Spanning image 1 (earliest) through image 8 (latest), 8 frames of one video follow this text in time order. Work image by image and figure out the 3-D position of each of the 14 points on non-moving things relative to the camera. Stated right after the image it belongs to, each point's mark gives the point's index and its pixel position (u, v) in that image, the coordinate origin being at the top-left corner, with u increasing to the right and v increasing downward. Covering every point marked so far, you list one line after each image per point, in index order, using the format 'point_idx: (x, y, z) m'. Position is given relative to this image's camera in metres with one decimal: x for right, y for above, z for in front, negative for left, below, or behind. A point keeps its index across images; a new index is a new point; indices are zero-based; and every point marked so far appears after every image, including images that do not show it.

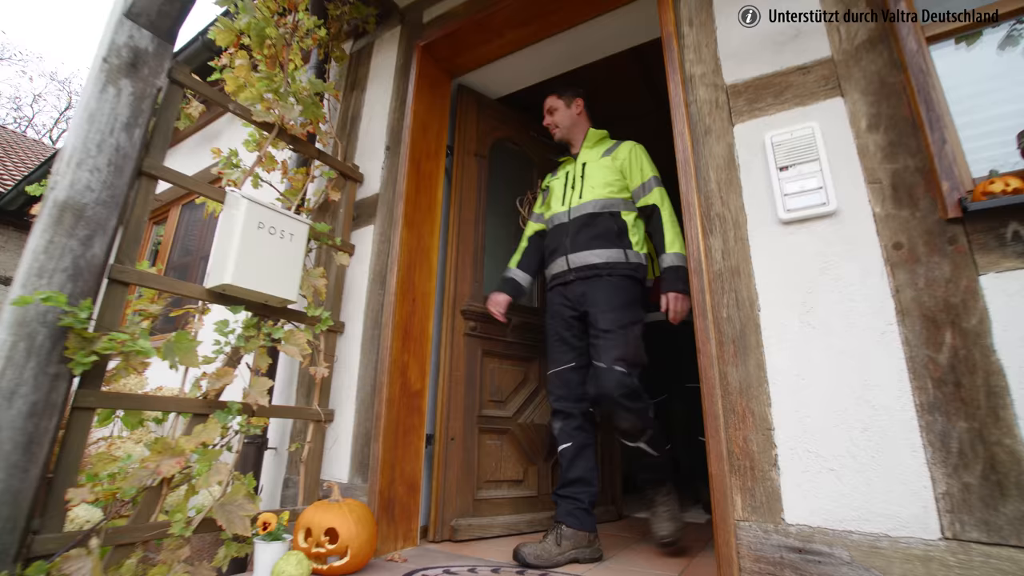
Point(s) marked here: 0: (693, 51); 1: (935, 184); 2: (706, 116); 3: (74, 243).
0: (+0.6, +0.7, +1.5) m
1: (+0.9, +0.2, +1.1) m
2: (+0.6, +0.5, +1.4) m
3: (-1.1, +0.1, +1.2) m
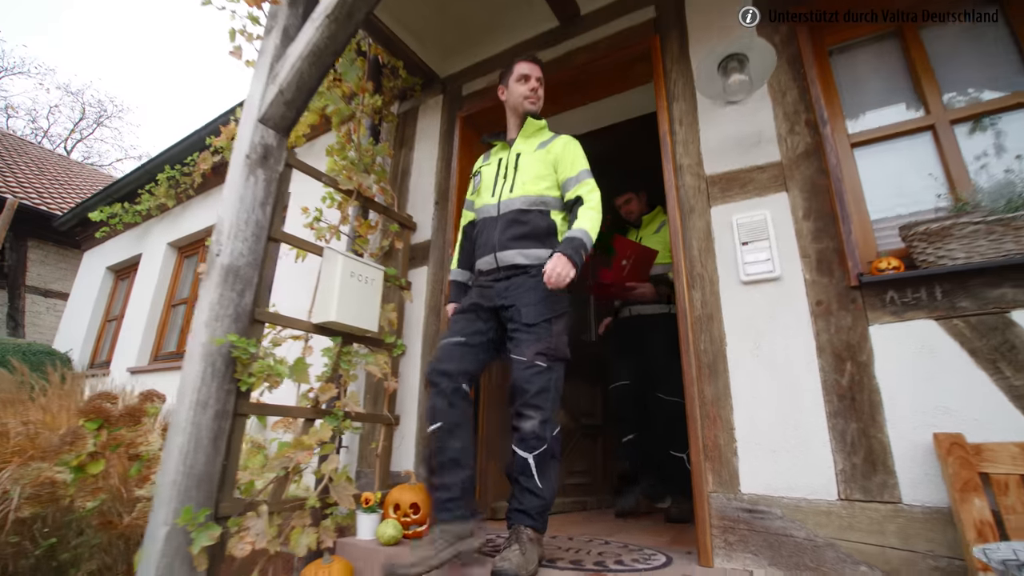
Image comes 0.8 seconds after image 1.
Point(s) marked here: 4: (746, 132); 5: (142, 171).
0: (+0.7, +0.6, +2.0) m
1: (+1.0, +0.1, +1.5) m
2: (+0.7, +0.3, +1.9) m
3: (-1.0, 0.0, +1.7) m
4: (+0.9, +0.6, +1.8) m
5: (-3.4, +1.1, +4.6) m
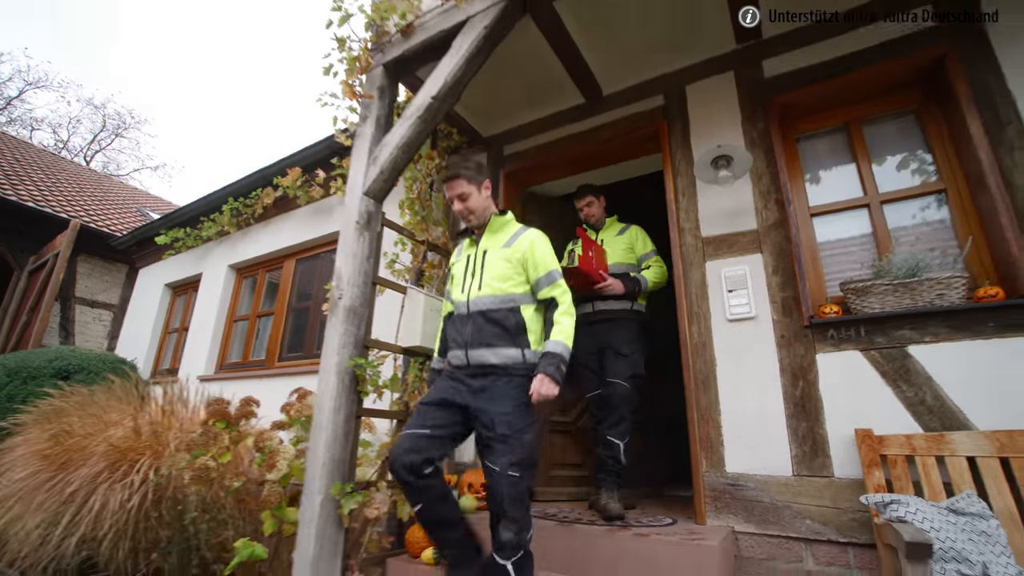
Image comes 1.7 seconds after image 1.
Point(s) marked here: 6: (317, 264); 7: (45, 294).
0: (+0.9, +0.4, +2.6) m
1: (+1.3, -0.1, +2.1) m
2: (+0.9, +0.2, +2.5) m
3: (-0.7, -0.2, +2.3) m
4: (+1.1, +0.4, +2.5) m
5: (-3.2, +0.9, +5.2) m
6: (-1.8, +0.2, +4.3) m
7: (-6.3, -0.1, +6.5) m
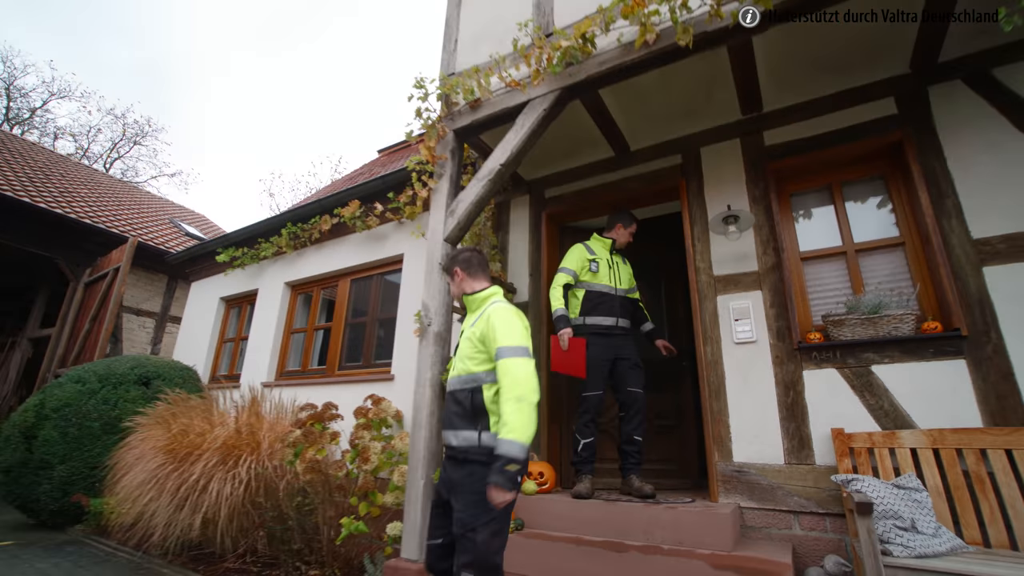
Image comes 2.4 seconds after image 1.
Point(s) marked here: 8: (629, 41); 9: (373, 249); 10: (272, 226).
0: (+1.2, +0.2, +3.2) m
1: (+1.6, -0.3, +2.8) m
2: (+1.2, 0.0, +3.1) m
3: (-0.4, -0.4, +2.9) m
4: (+1.4, +0.2, +3.1) m
5: (-2.9, +0.7, +5.8) m
6: (-1.4, 0.0, +4.9) m
7: (-6.0, -0.3, +7.2) m
8: (+0.7, +1.4, +2.7) m
9: (-1.4, +0.4, +4.9) m
10: (-2.8, +0.7, +5.7) m
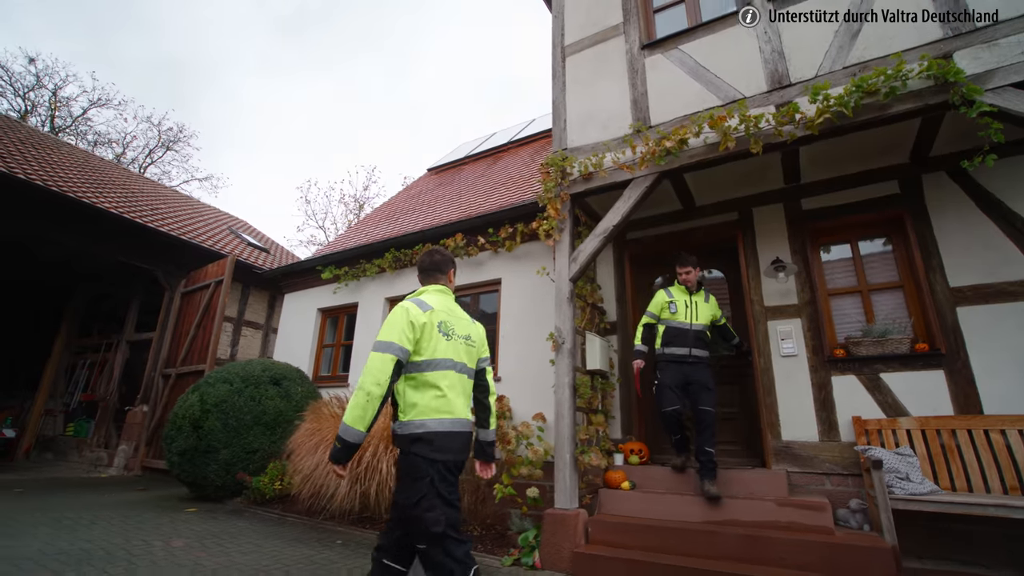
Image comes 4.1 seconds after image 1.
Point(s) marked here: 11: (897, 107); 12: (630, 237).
0: (+2.1, 0.0, +4.3) m
1: (+2.5, -0.5, +3.9) m
2: (+2.1, -0.2, +4.2) m
3: (+0.5, -0.6, +4.0) m
4: (+2.4, 0.0, +4.2) m
5: (-2.0, +0.5, +6.9) m
6: (-0.5, -0.2, +6.0) m
7: (-5.1, -0.4, +8.2) m
8: (+1.6, +1.1, +3.8) m
9: (-0.5, +0.2, +6.0) m
10: (-1.9, +0.5, +6.8) m
11: (+2.6, +1.2, +3.3) m
12: (+1.2, +0.5, +5.1) m
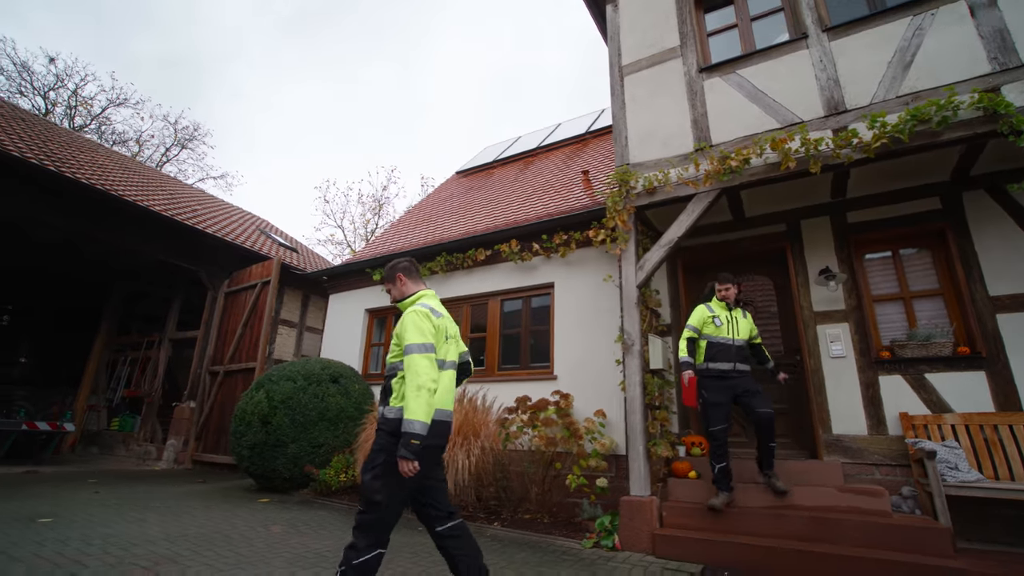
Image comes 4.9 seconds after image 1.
0: (+2.8, -0.1, +4.7) m
1: (+3.2, -0.6, +4.3) m
2: (+2.8, -0.3, +4.6) m
3: (+1.1, -0.7, +4.4) m
4: (+3.0, -0.1, +4.6) m
5: (-1.4, +0.5, +7.2) m
6: (+0.1, -0.2, +6.4) m
7: (-4.5, -0.5, +8.5) m
8: (+2.2, +1.1, +4.2) m
9: (+0.2, +0.1, +6.3) m
10: (-1.3, +0.5, +7.1) m
11: (+3.3, +1.1, +3.6) m
12: (+1.8, +0.5, +5.4) m
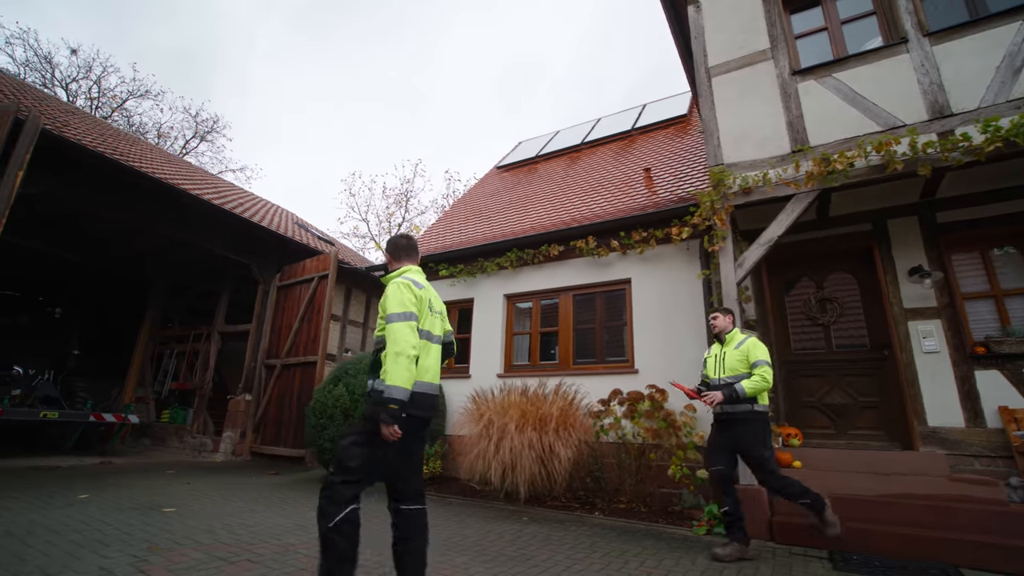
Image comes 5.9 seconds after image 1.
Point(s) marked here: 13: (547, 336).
0: (+3.8, -0.1, +4.8) m
1: (+4.2, -0.5, +4.4) m
2: (+3.8, -0.3, +4.8) m
3: (+2.1, -0.6, +4.6) m
4: (+4.0, 0.0, +4.7) m
5: (-0.4, +0.6, +7.3) m
6: (+1.1, -0.1, +6.5) m
7: (-3.5, -0.4, +8.6) m
8: (+3.2, +1.1, +4.3) m
9: (+1.1, +0.2, +6.5) m
10: (-0.3, +0.6, +7.2) m
11: (+4.3, +1.2, +3.8) m
12: (+2.8, +0.5, +5.5) m
13: (+0.5, -0.7, +6.8) m
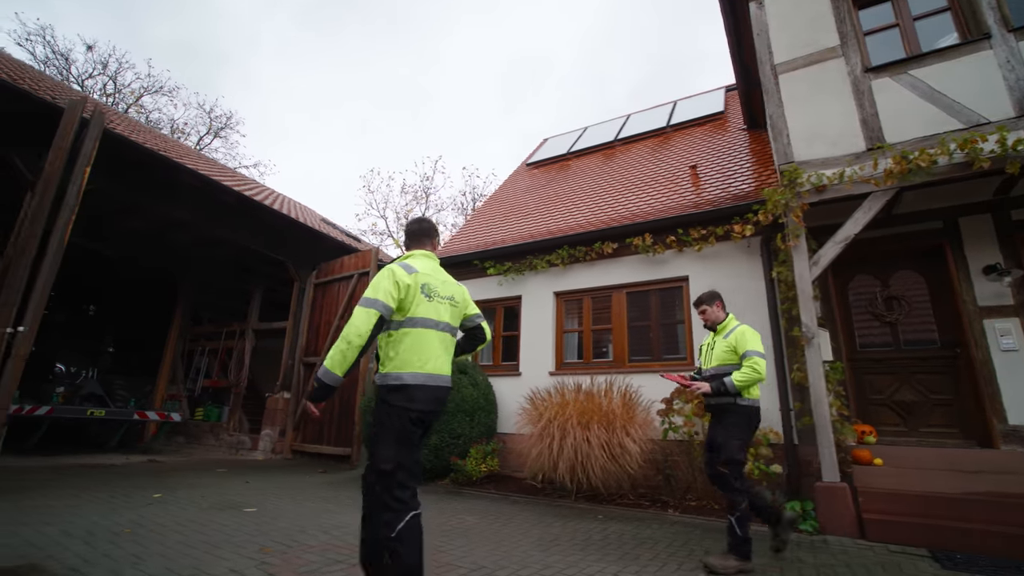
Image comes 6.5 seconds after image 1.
0: (+4.5, 0.0, +4.8) m
1: (+4.9, -0.5, +4.4) m
2: (+4.5, -0.3, +4.8) m
3: (+2.9, -0.6, +4.5) m
4: (+4.7, 0.0, +4.7) m
5: (+0.3, +0.6, +7.3) m
6: (+1.8, -0.1, +6.5) m
7: (-2.8, -0.3, +8.6) m
8: (+4.0, +1.1, +4.3) m
9: (+1.9, +0.2, +6.5) m
10: (+0.4, +0.6, +7.2) m
11: (+5.0, +1.2, +3.7) m
12: (+3.6, +0.5, +5.5) m
13: (+1.2, -0.6, +6.8) m
